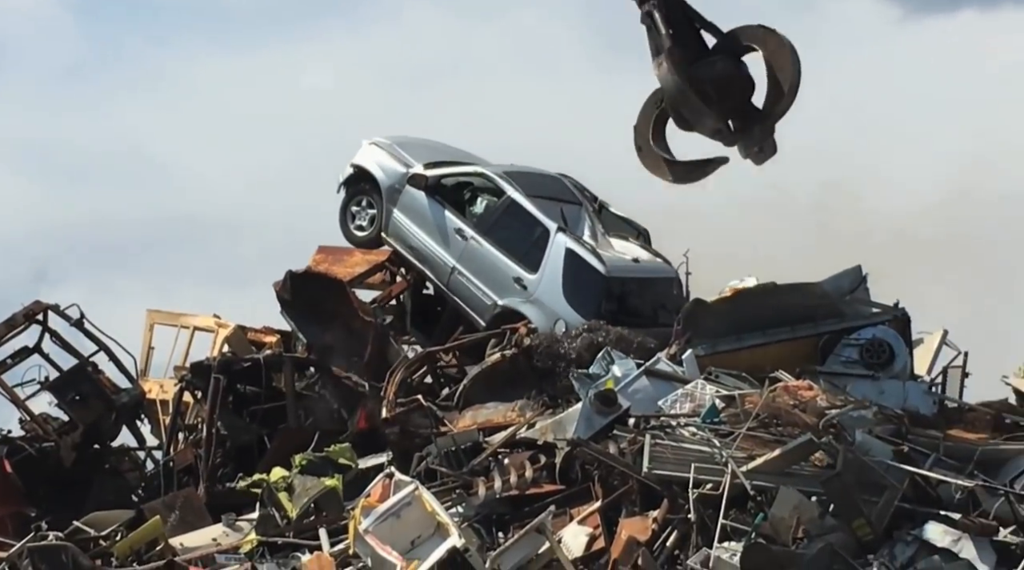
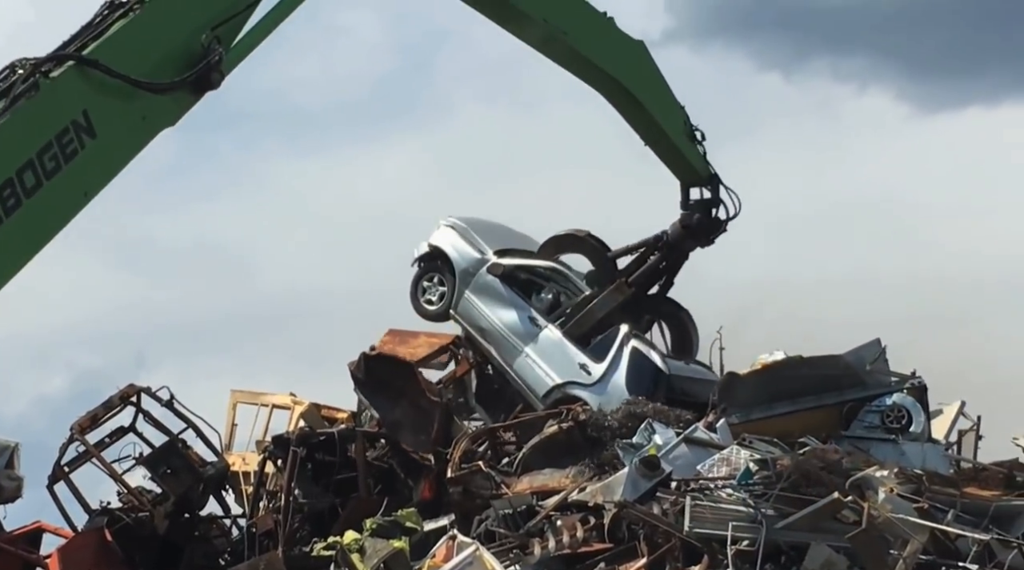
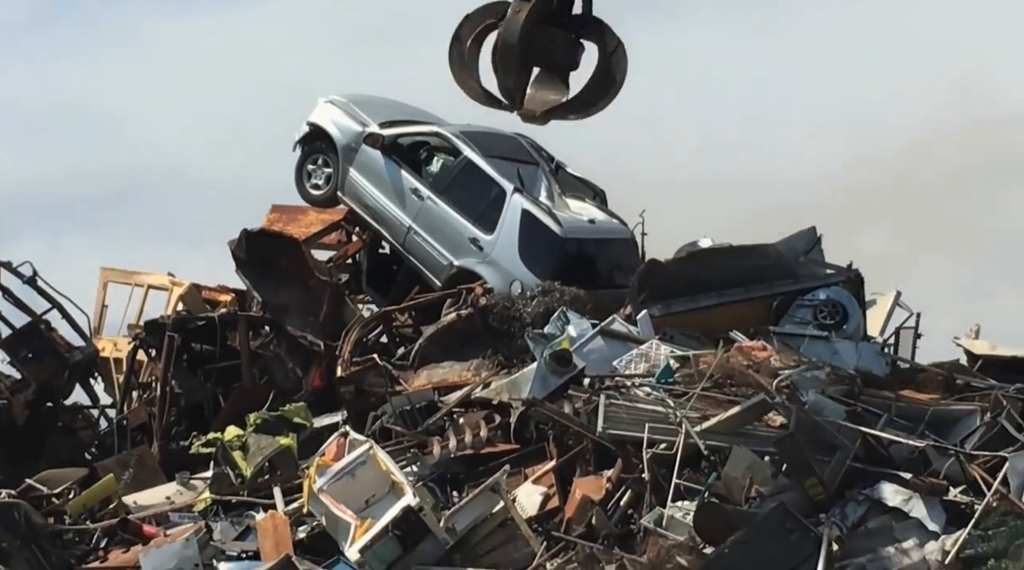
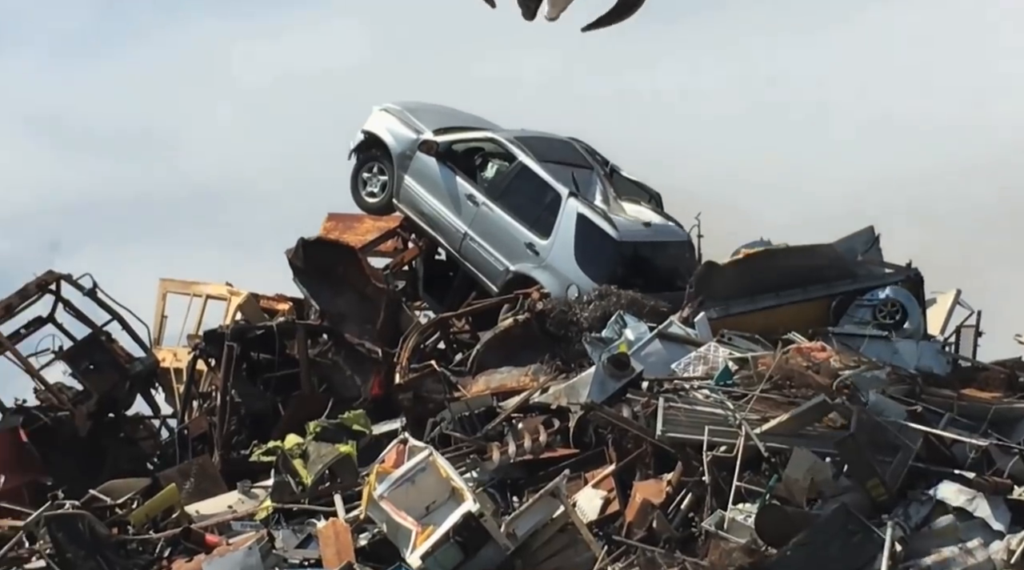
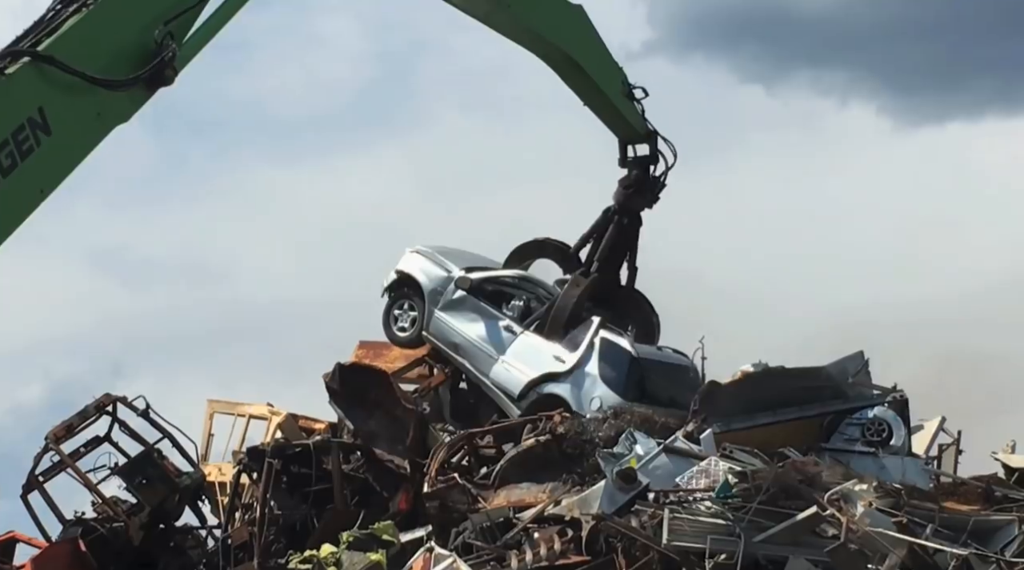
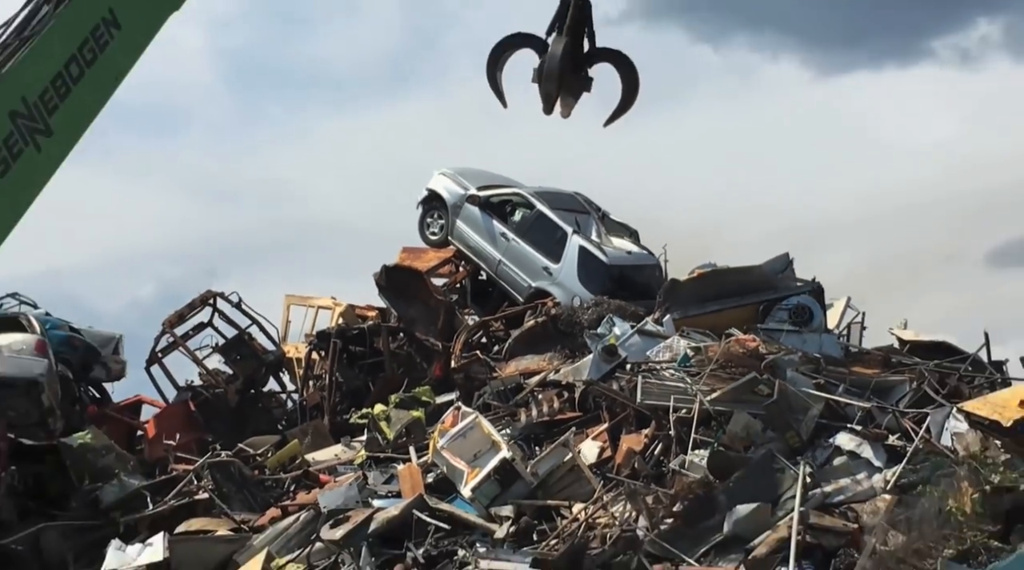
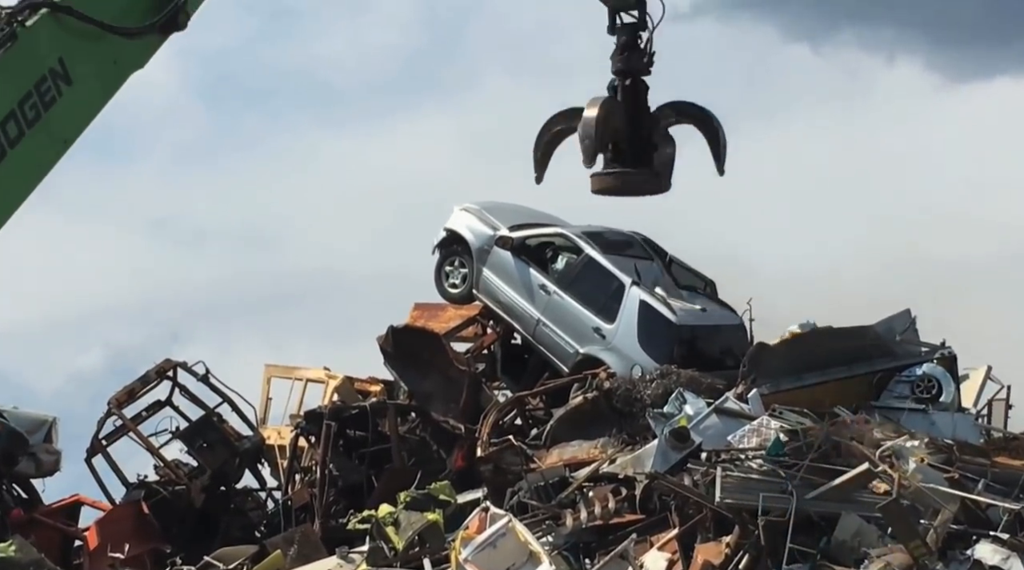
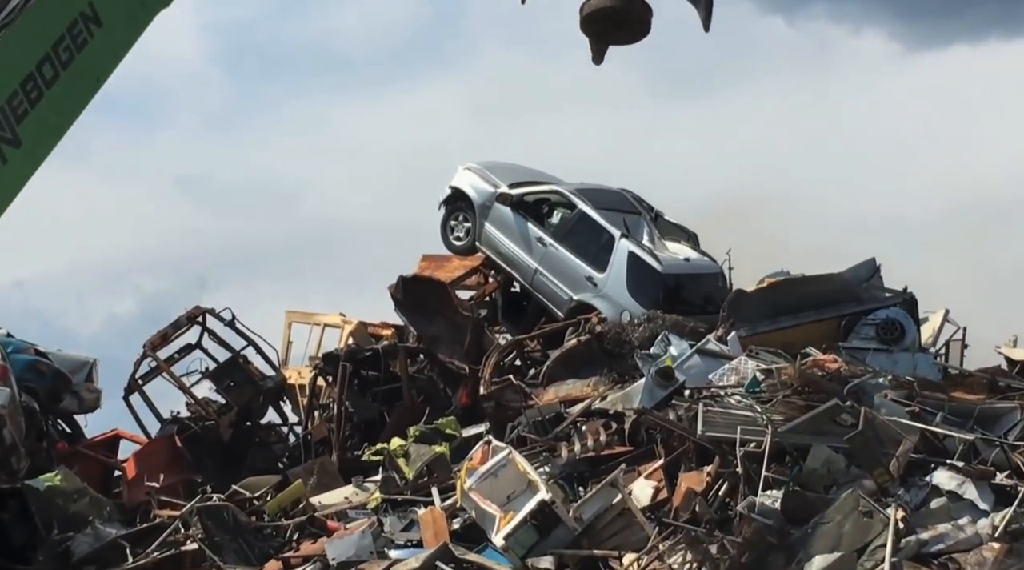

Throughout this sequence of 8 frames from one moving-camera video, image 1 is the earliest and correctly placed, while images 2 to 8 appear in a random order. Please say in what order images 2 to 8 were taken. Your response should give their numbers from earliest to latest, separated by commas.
3, 4, 6, 8, 7, 2, 5
